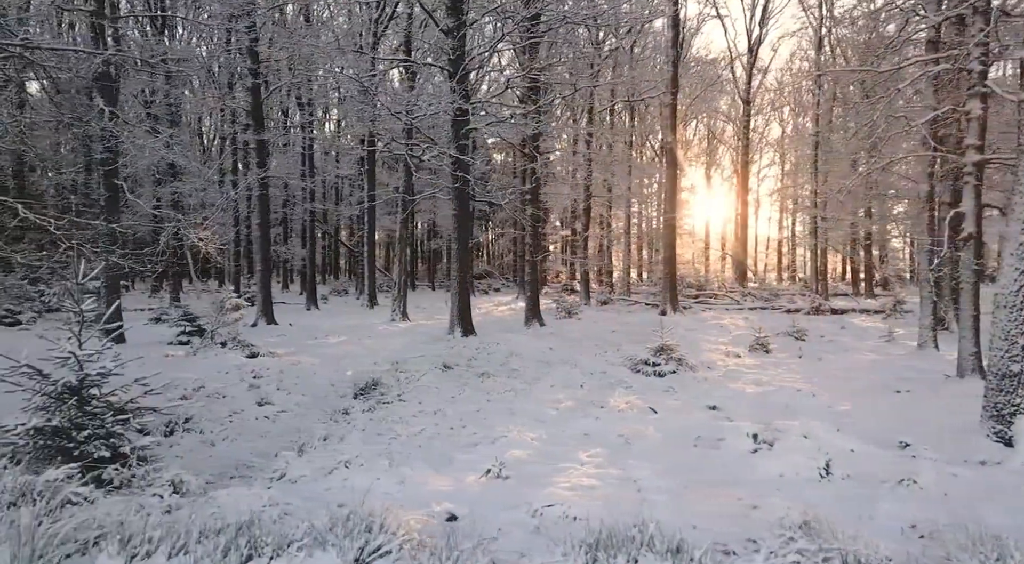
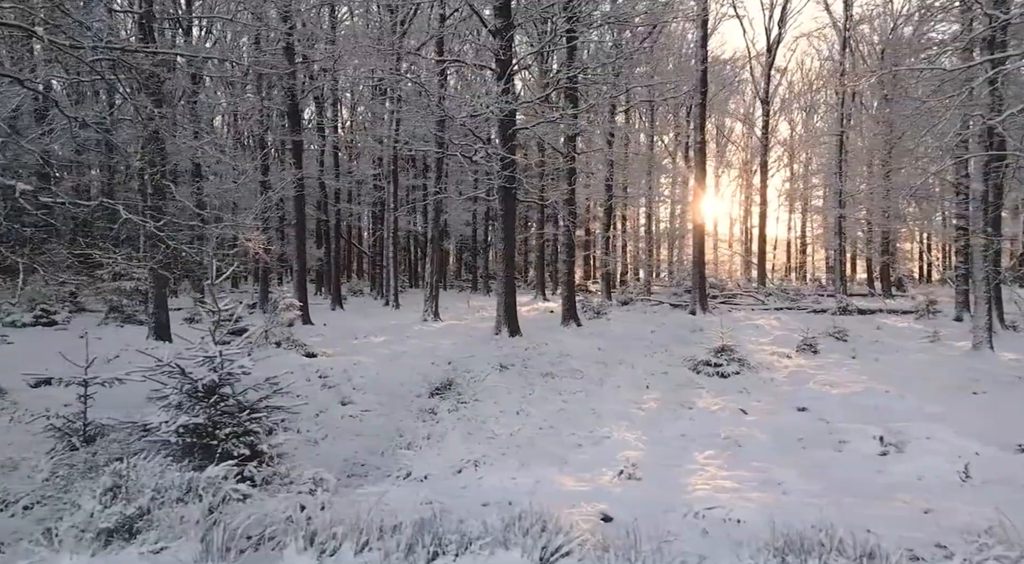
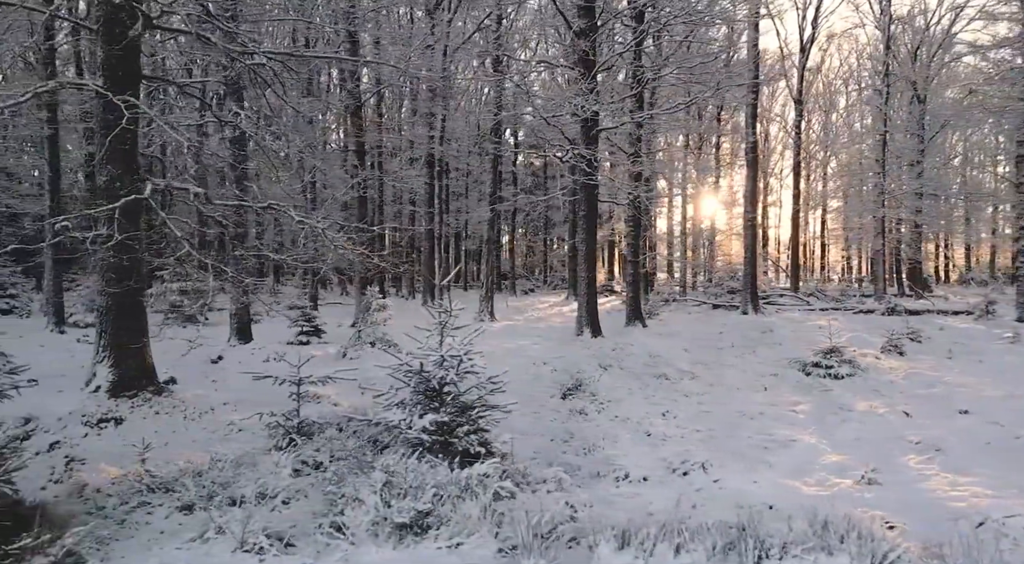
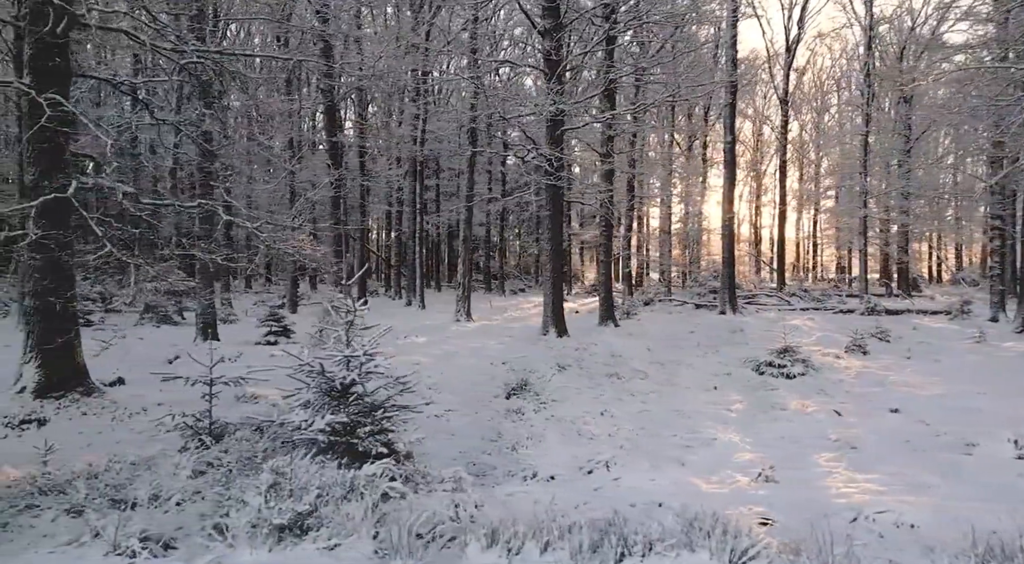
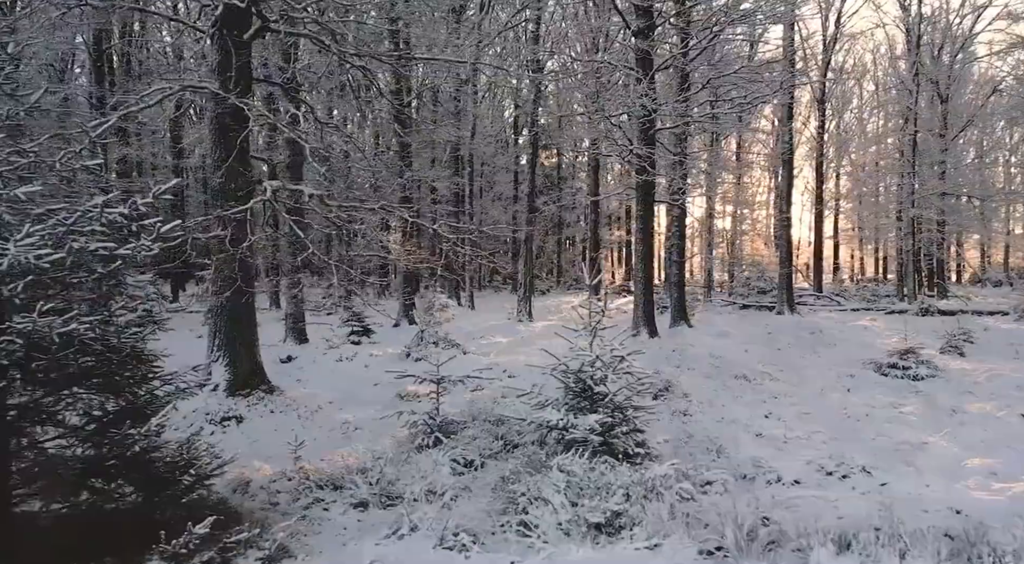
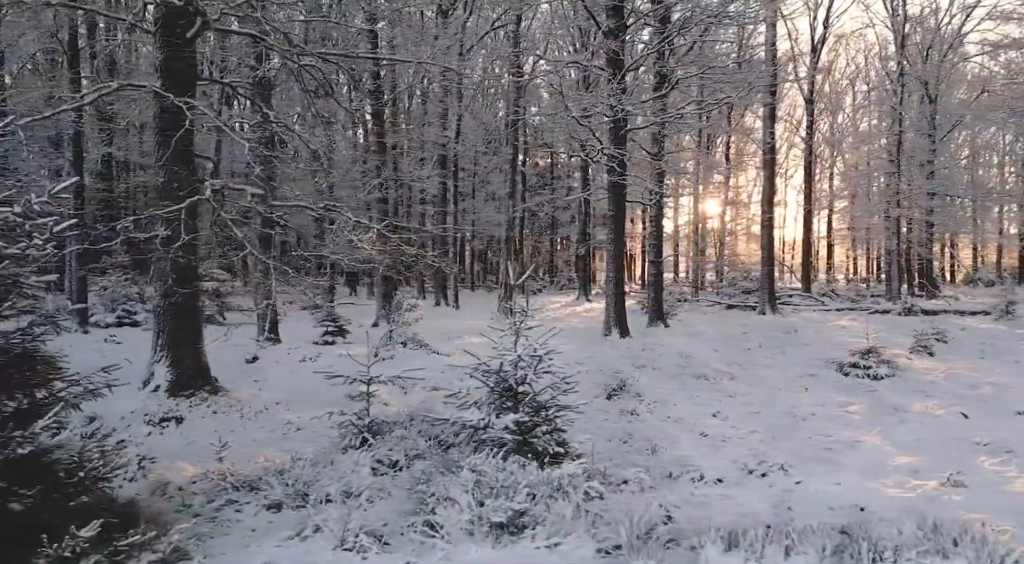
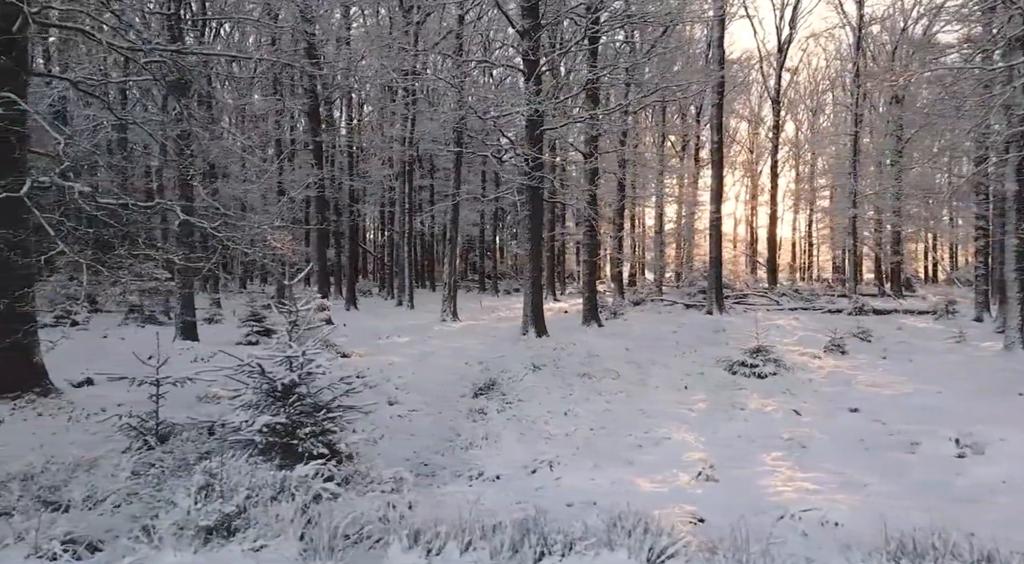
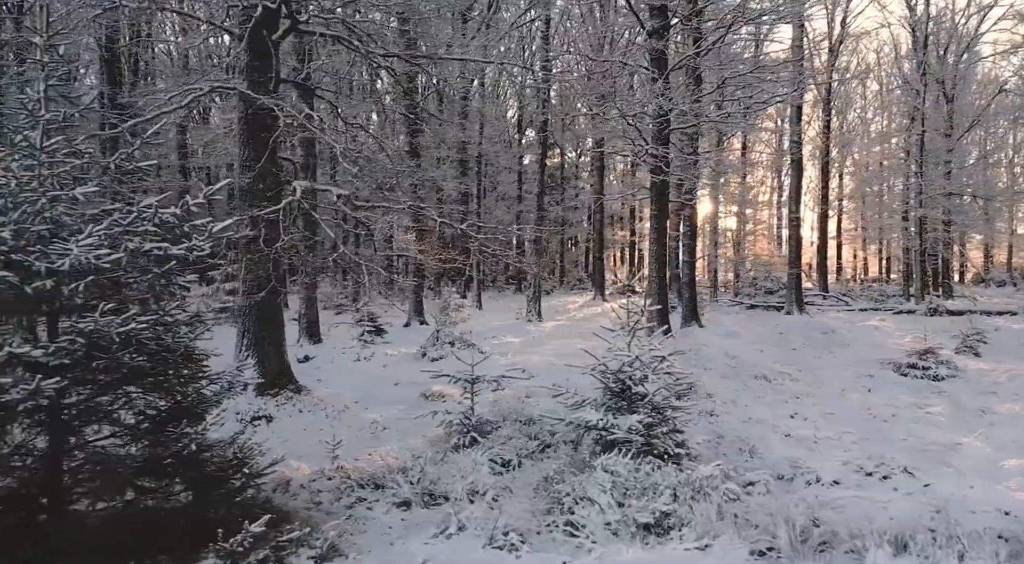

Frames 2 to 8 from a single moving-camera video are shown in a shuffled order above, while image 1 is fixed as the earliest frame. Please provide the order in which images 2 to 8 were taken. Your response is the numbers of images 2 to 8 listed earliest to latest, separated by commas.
2, 7, 4, 3, 6, 5, 8
